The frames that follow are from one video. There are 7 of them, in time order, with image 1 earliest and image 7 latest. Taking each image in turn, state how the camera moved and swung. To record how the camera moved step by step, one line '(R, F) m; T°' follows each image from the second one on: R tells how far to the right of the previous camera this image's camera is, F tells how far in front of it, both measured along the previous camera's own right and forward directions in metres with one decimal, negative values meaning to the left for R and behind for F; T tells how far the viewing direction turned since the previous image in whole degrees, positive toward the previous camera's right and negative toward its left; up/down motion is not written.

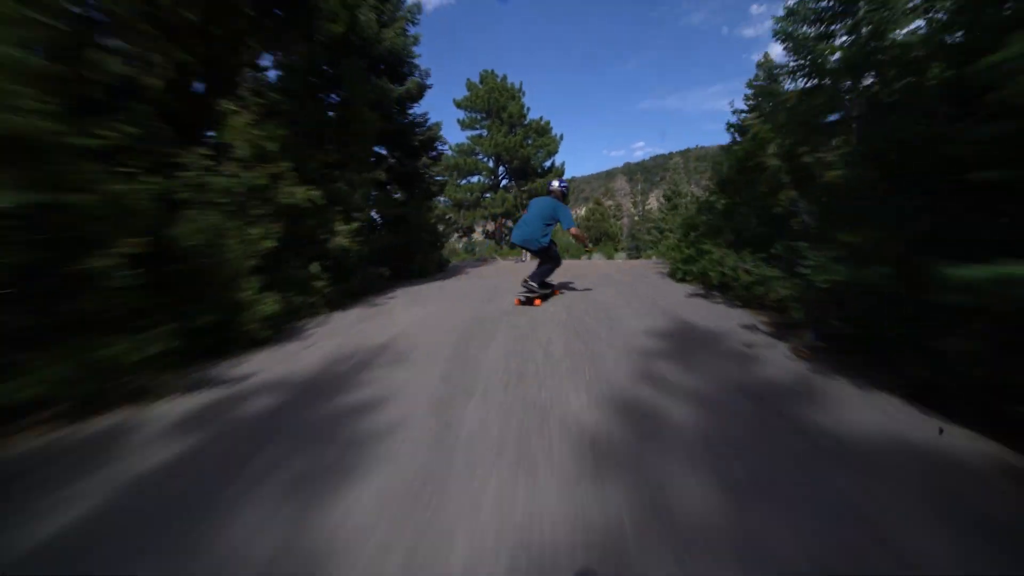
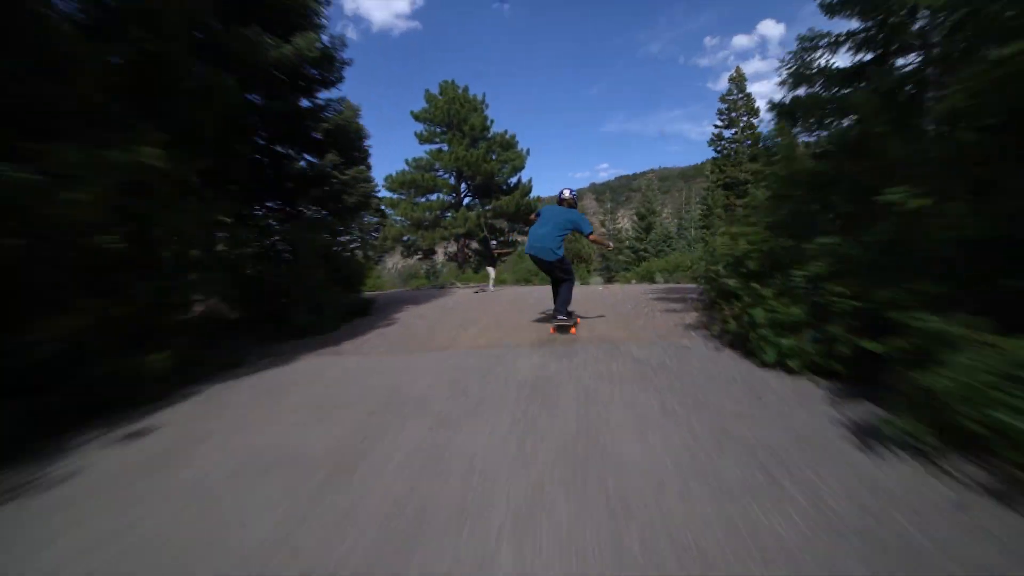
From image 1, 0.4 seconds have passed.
(+0.3, +3.0) m; +4°
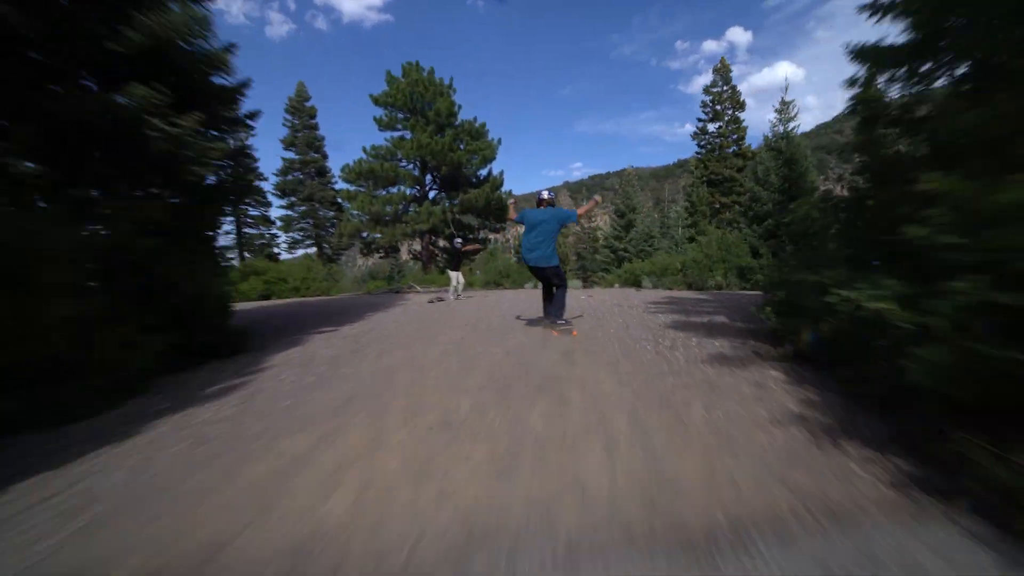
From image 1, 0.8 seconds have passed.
(+0.2, +2.7) m; +3°
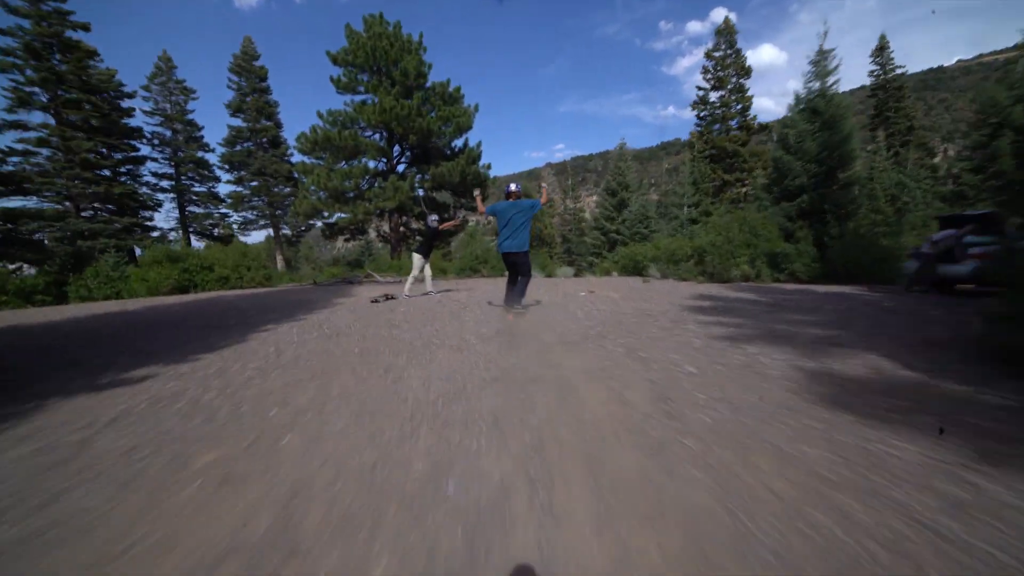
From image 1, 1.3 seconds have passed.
(+0.1, +3.3) m; +2°
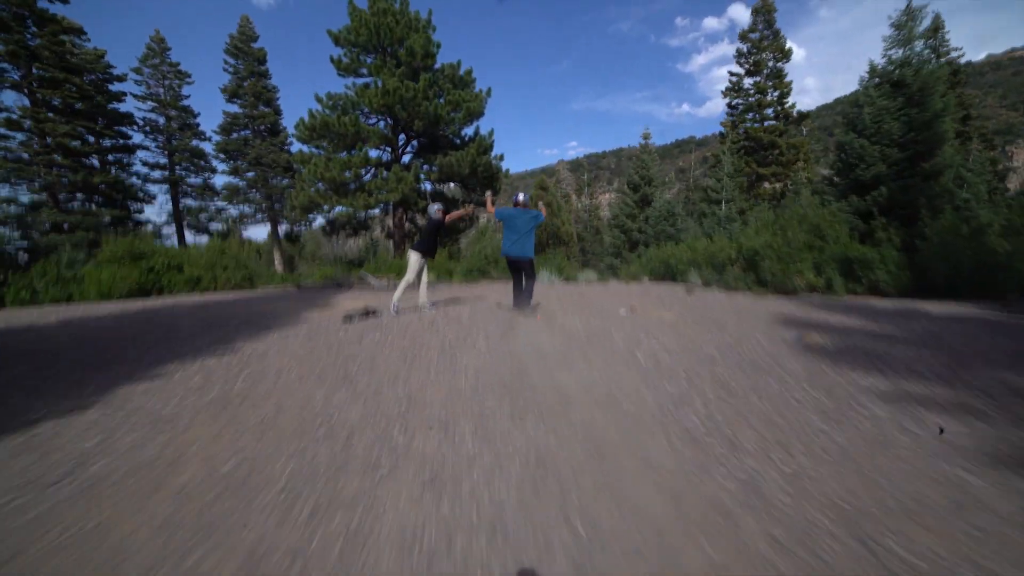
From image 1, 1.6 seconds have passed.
(-0.1, +2.3) m; -1°
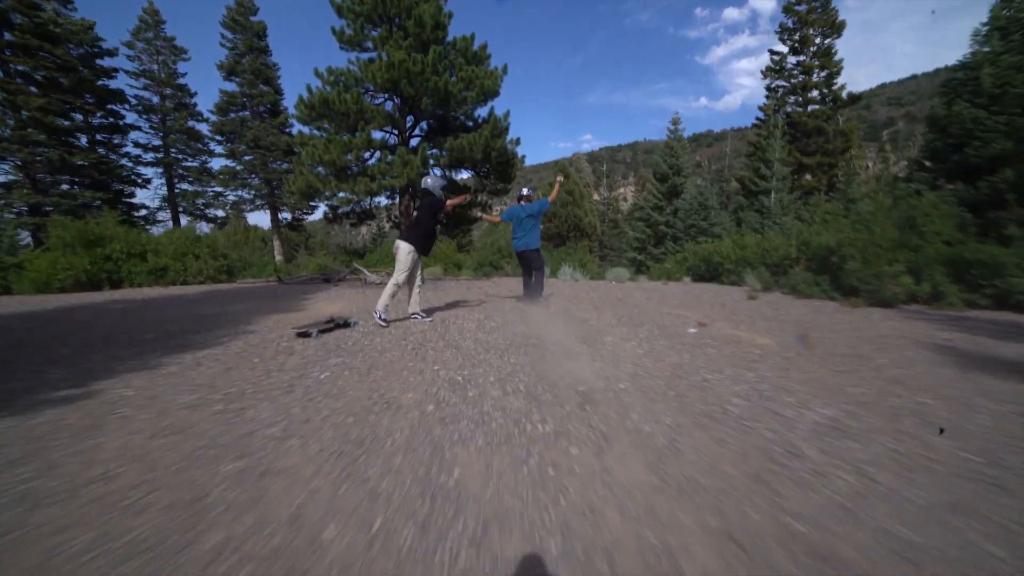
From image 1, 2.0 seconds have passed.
(-0.1, +2.2) m; -1°
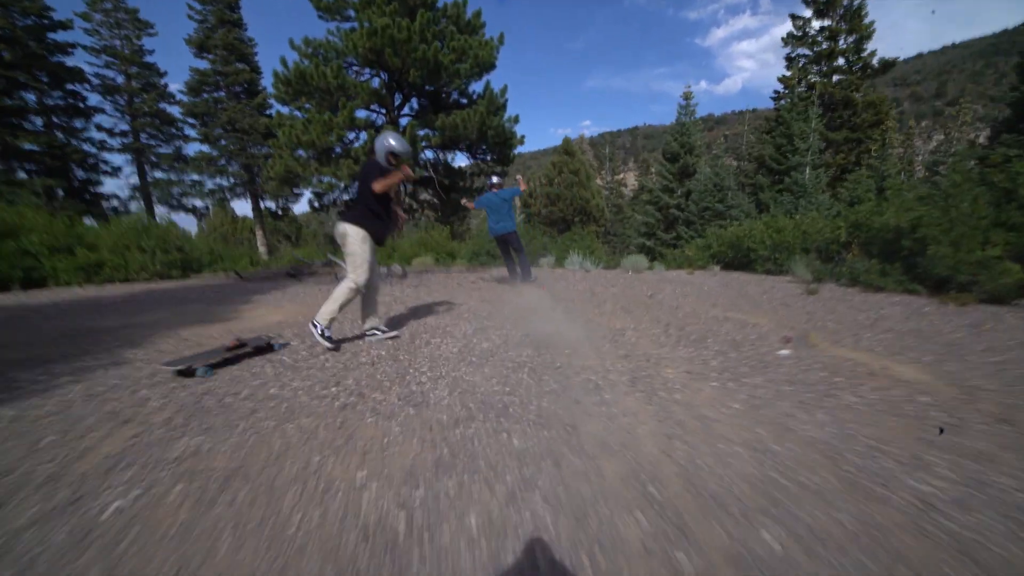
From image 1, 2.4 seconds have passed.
(0.0, +1.9) m; 0°
